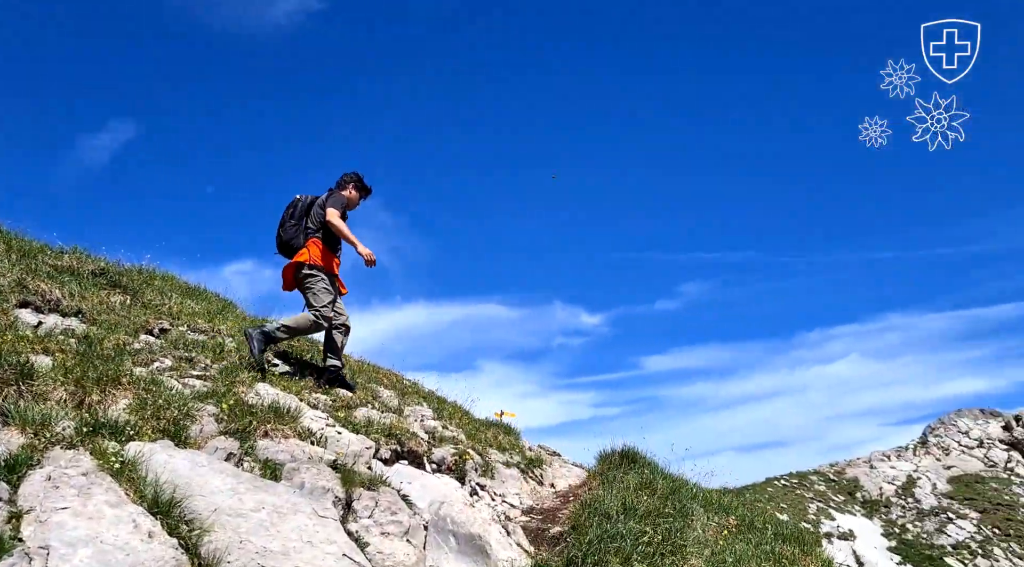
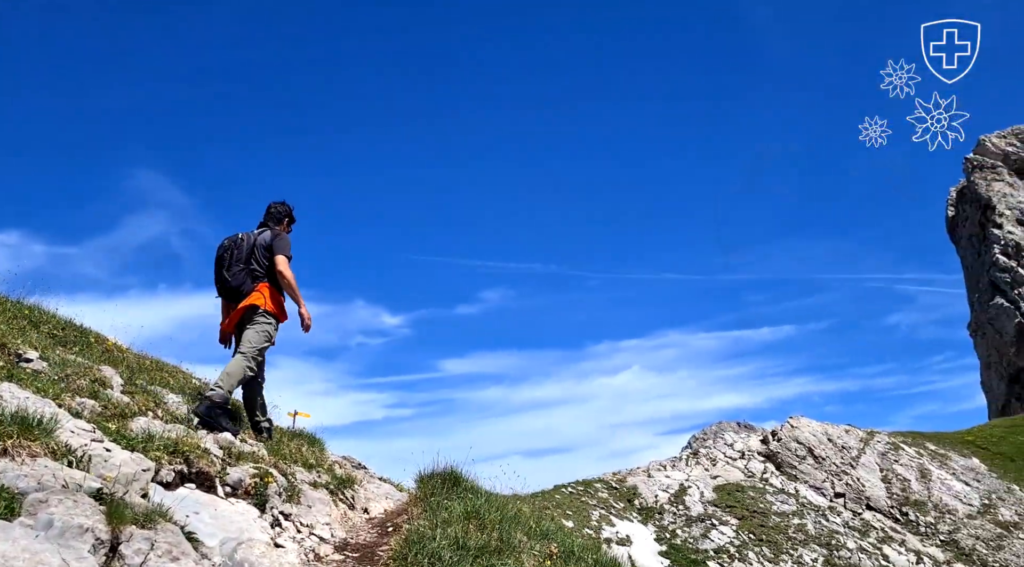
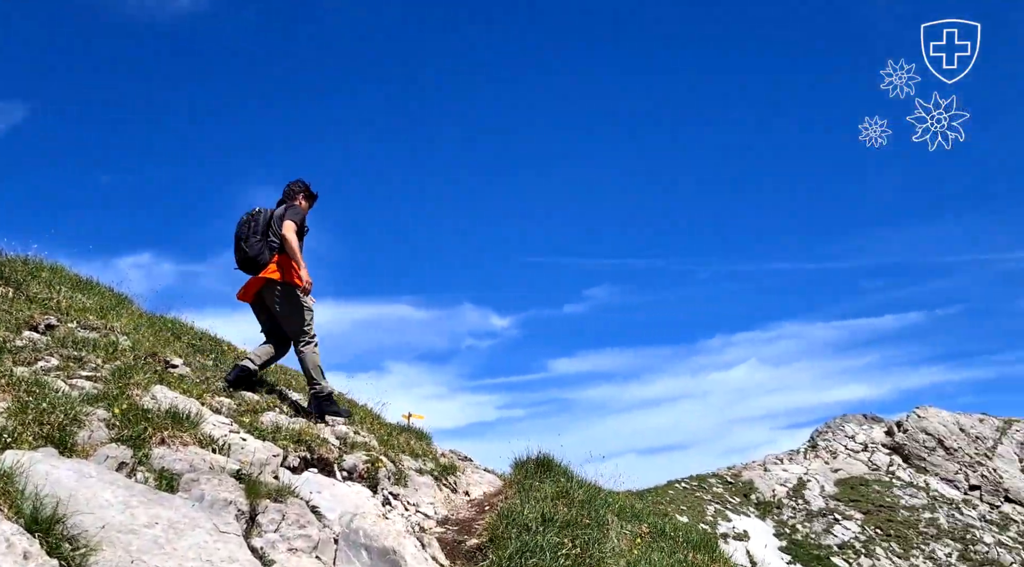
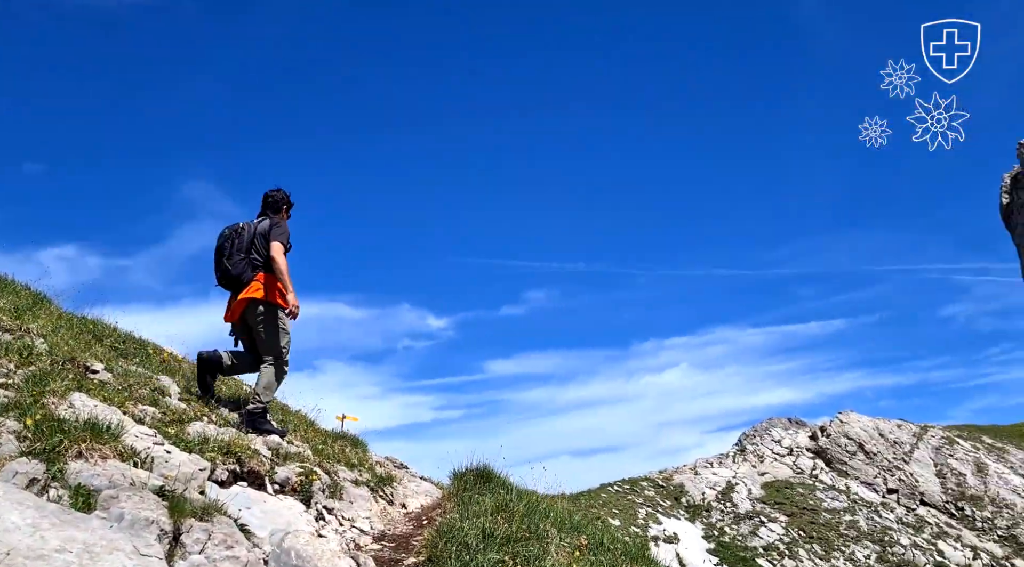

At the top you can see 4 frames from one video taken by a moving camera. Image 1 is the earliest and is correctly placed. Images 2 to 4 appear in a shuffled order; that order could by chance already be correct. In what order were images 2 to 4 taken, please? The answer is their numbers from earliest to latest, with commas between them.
3, 4, 2
